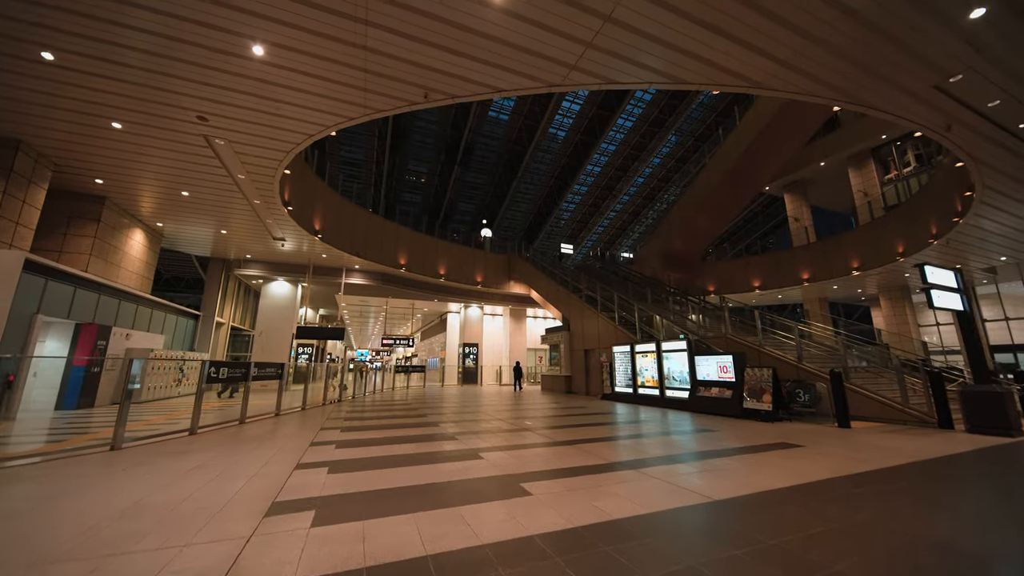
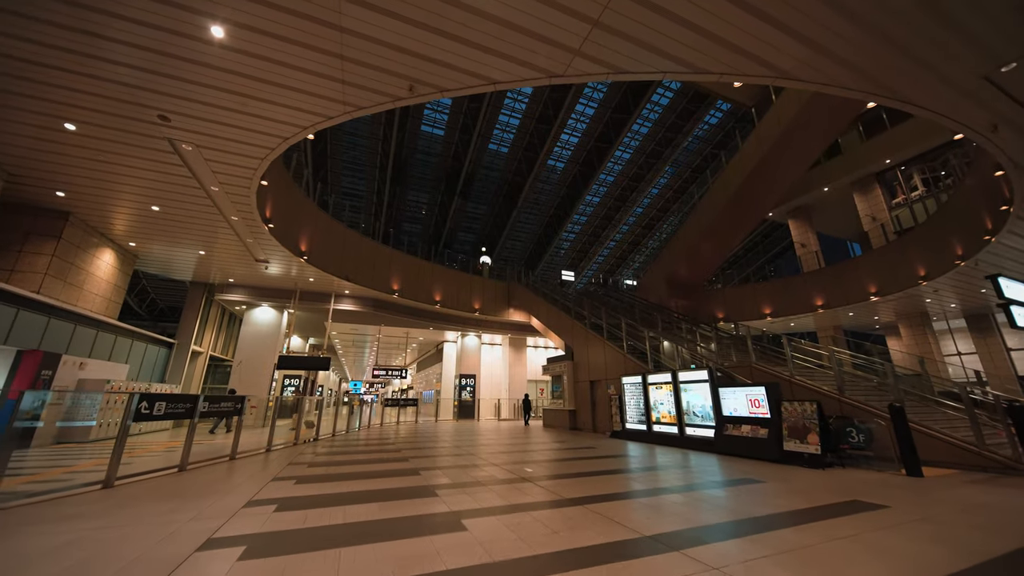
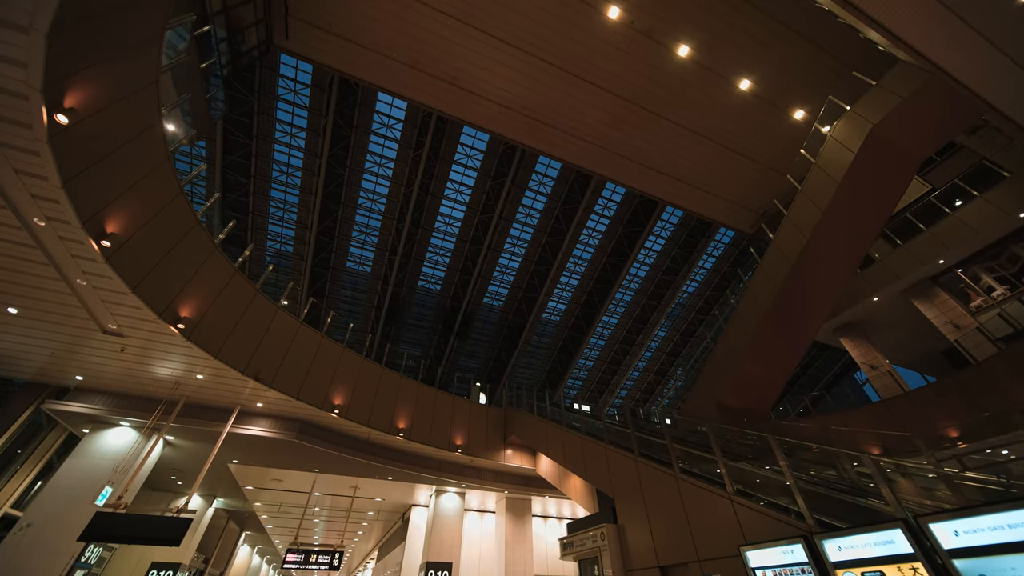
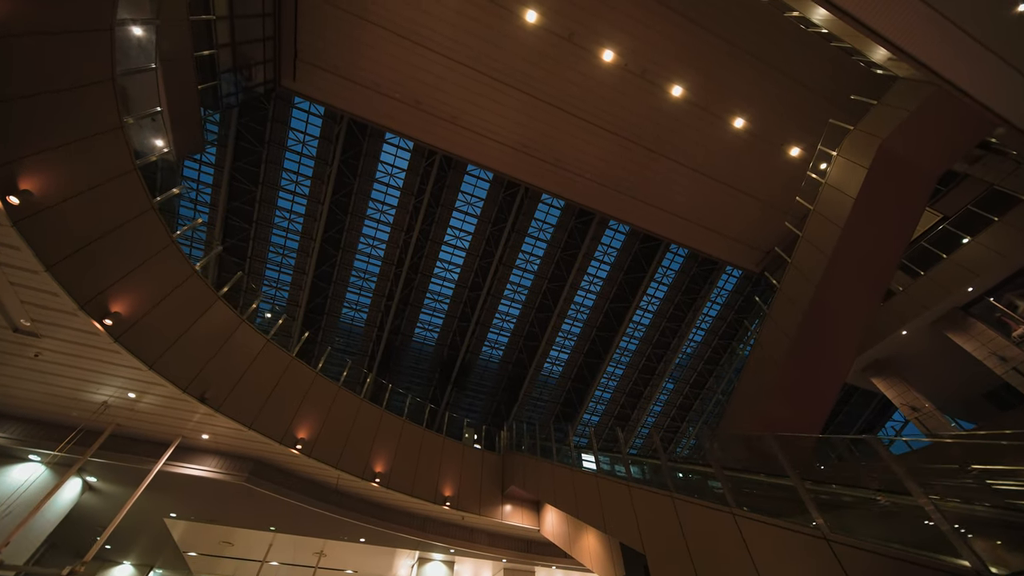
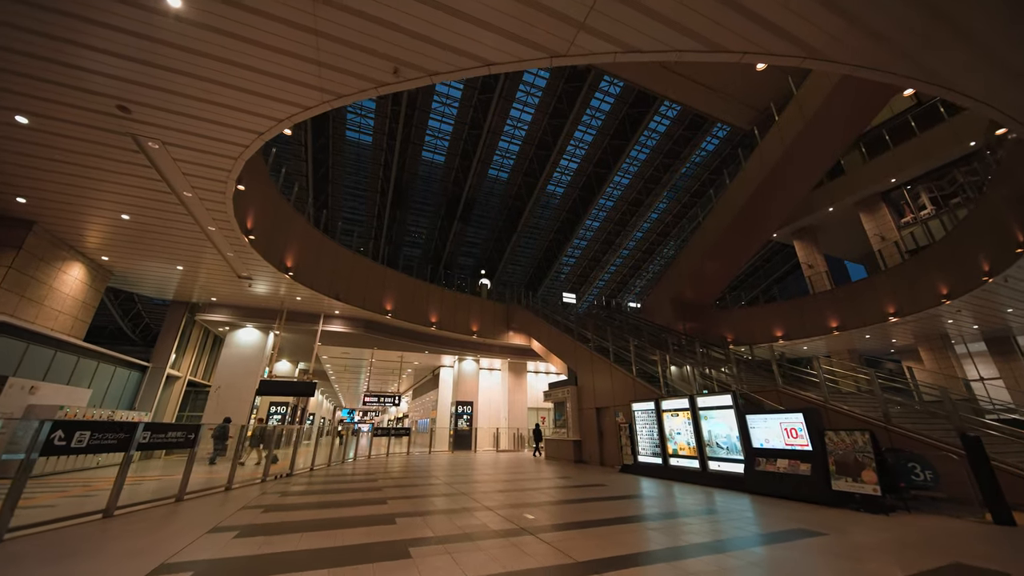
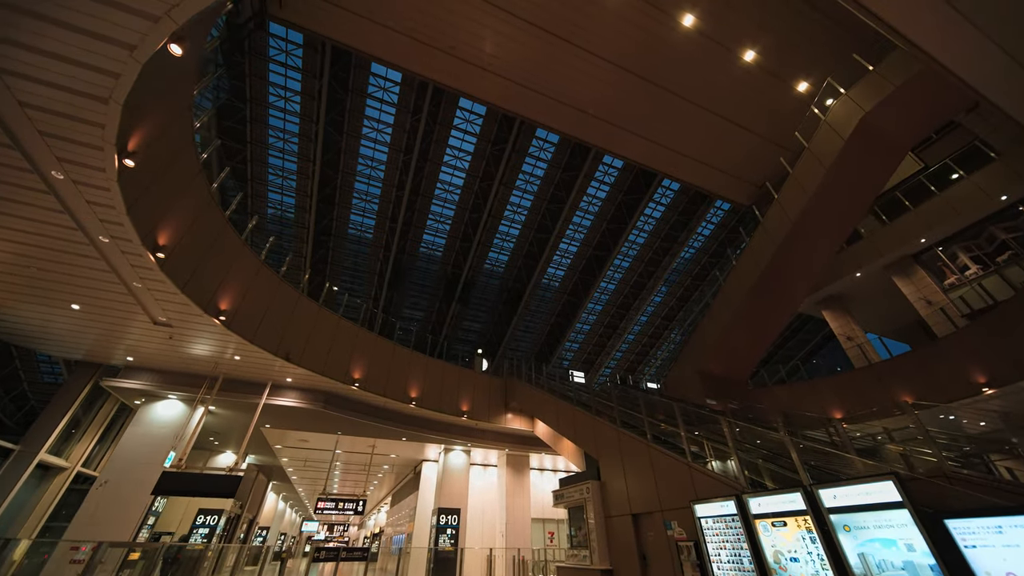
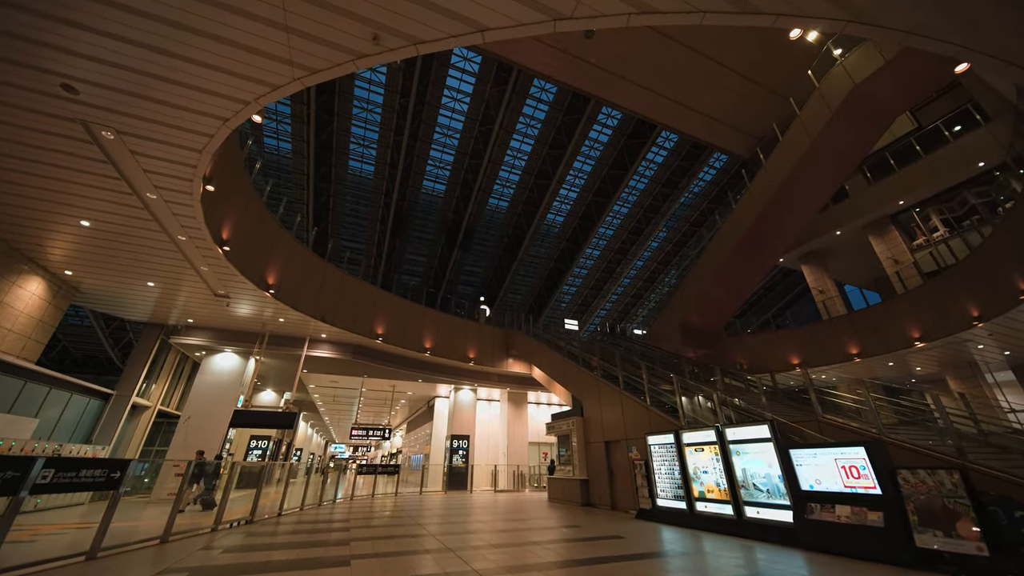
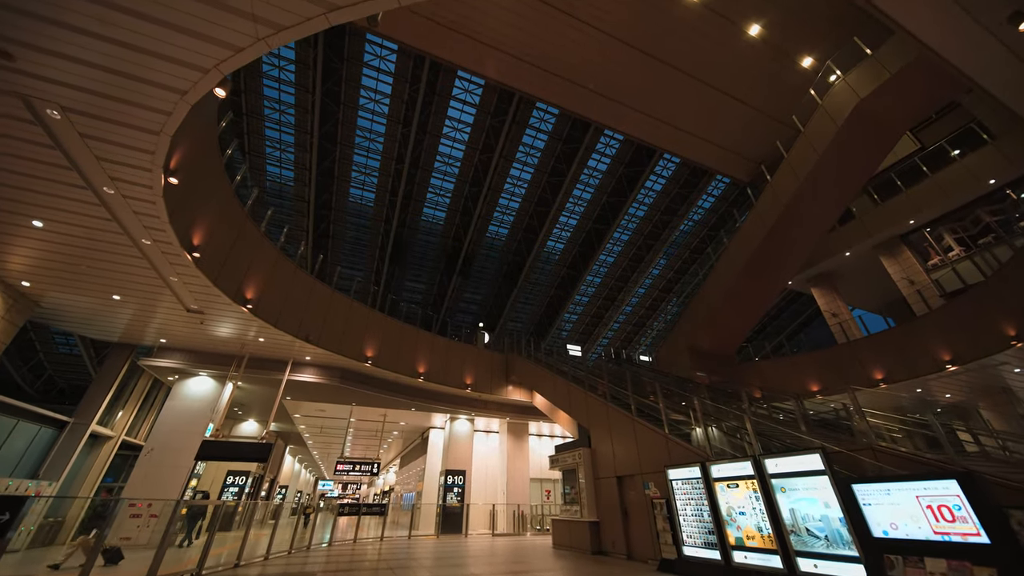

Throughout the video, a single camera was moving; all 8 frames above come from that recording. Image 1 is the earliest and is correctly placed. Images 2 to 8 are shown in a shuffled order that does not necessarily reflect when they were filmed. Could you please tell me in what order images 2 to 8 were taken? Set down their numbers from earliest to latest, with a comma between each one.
2, 5, 7, 8, 6, 3, 4
